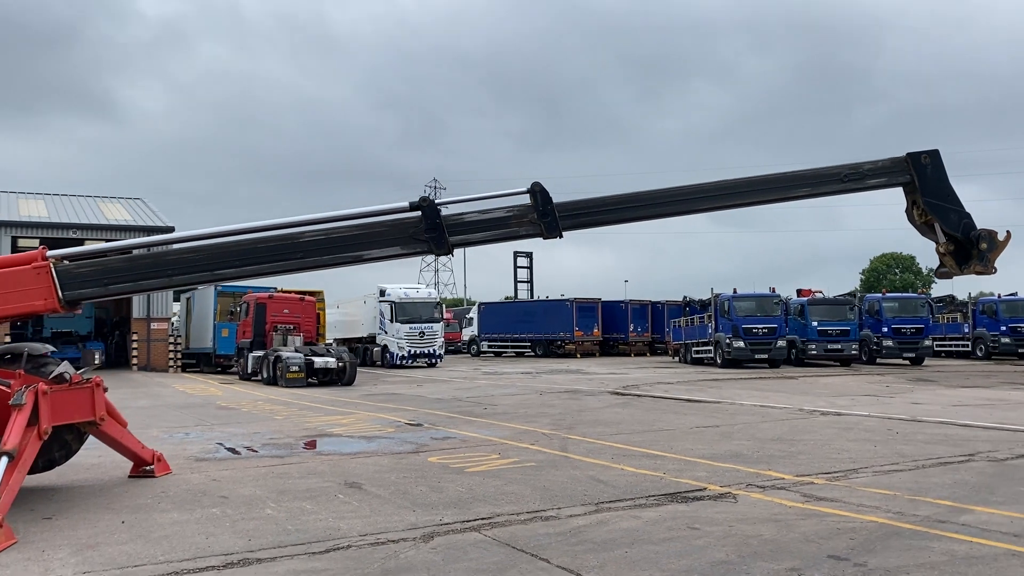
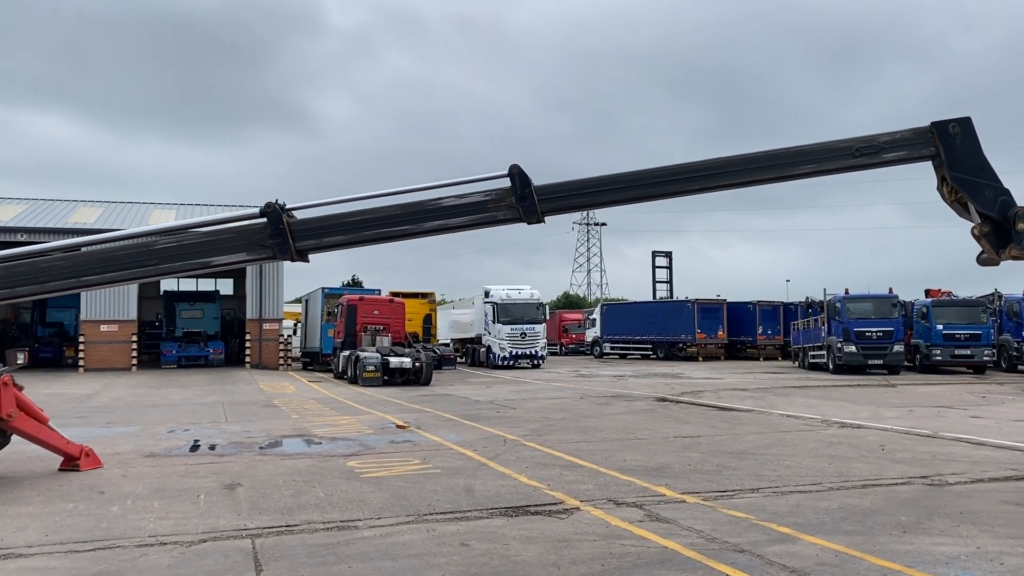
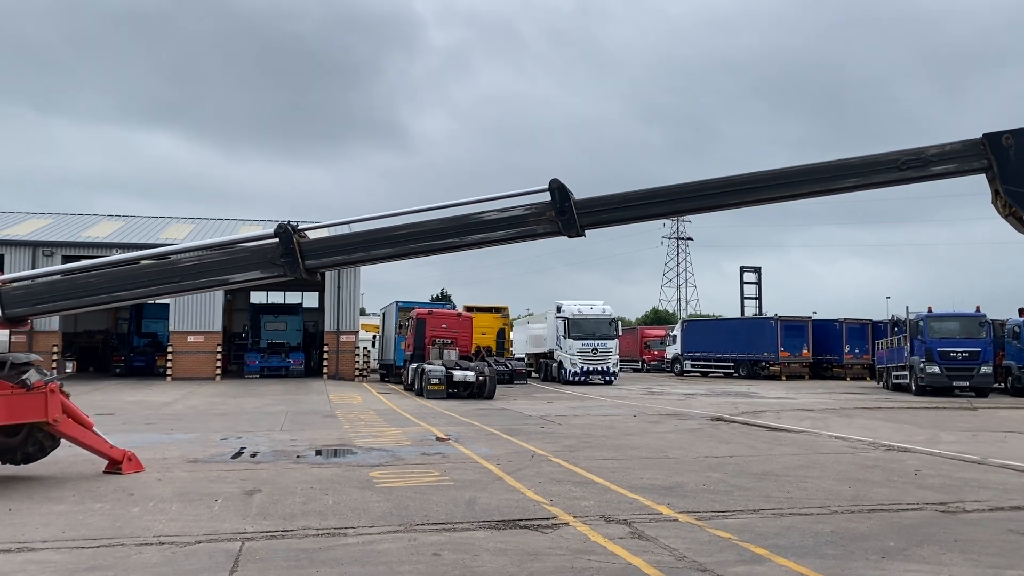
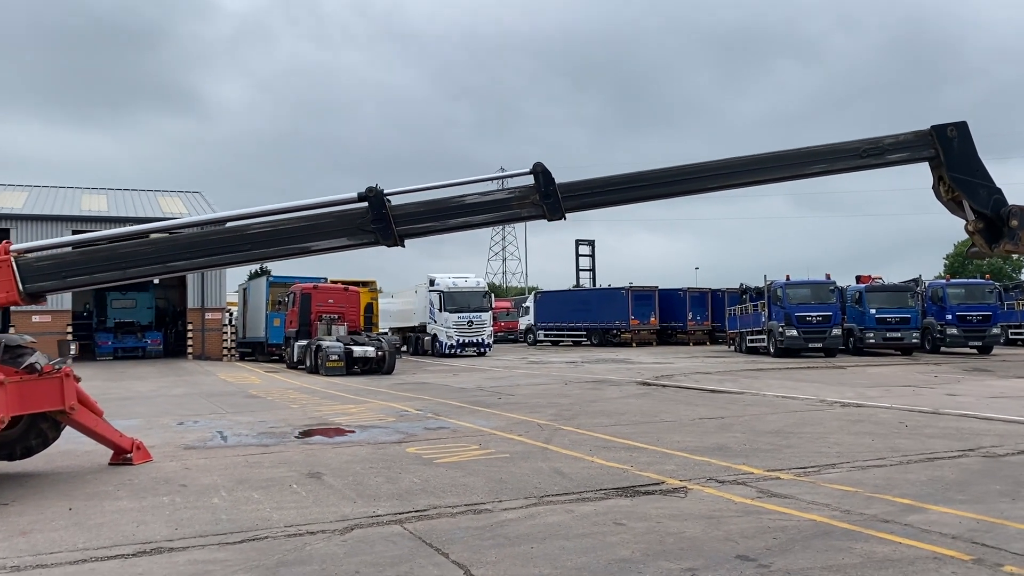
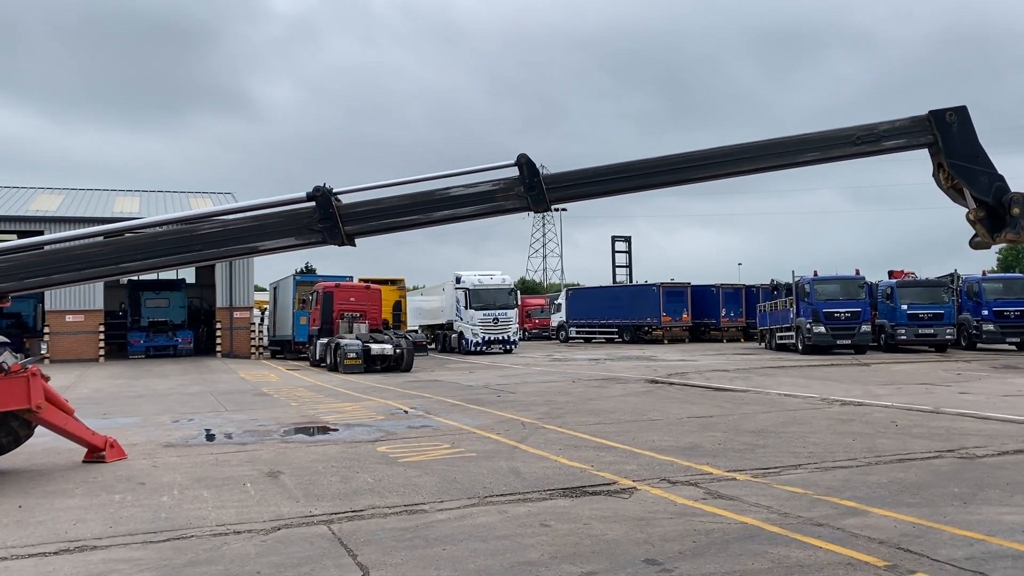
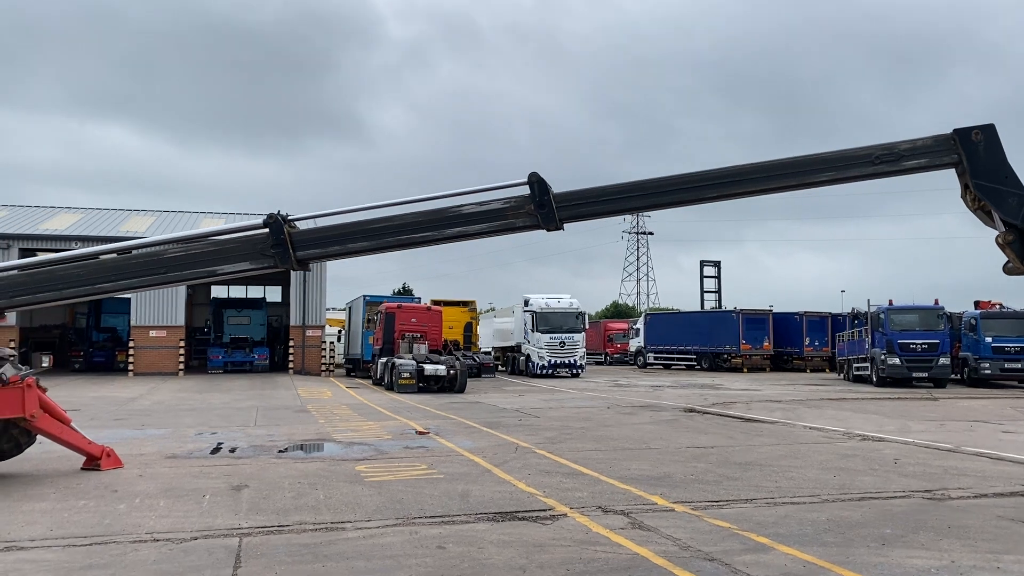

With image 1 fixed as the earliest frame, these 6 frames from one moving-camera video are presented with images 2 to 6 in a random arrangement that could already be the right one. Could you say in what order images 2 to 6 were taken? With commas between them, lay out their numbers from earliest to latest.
4, 5, 2, 6, 3
